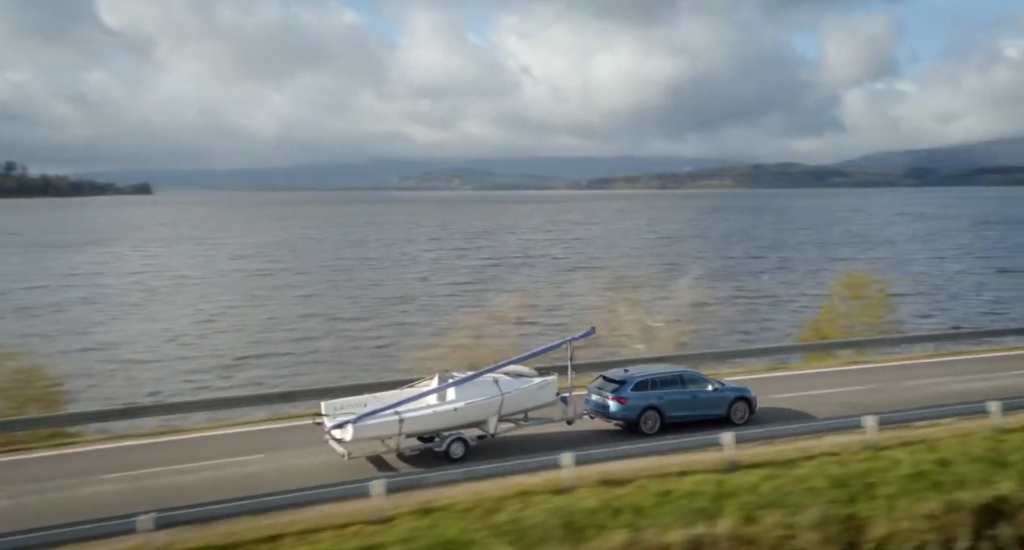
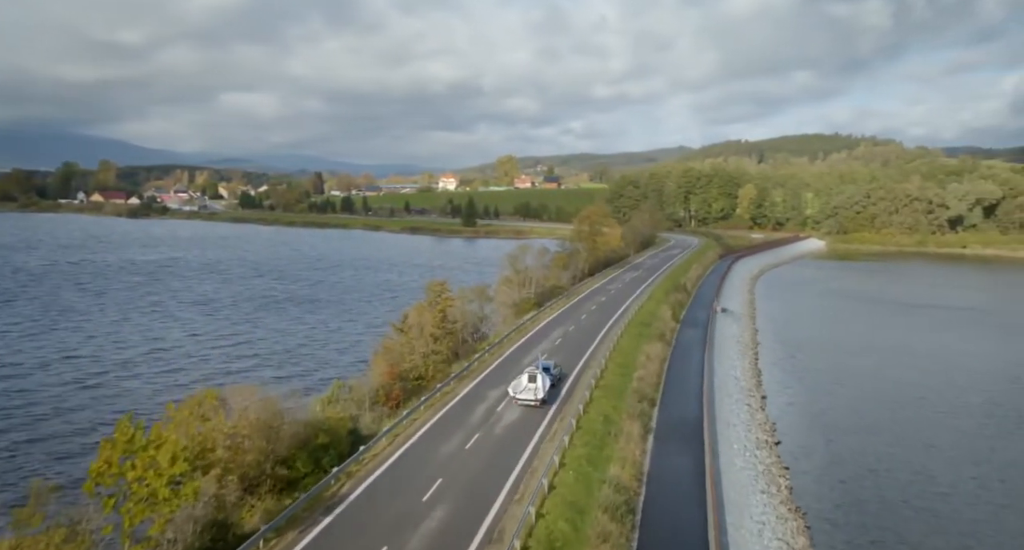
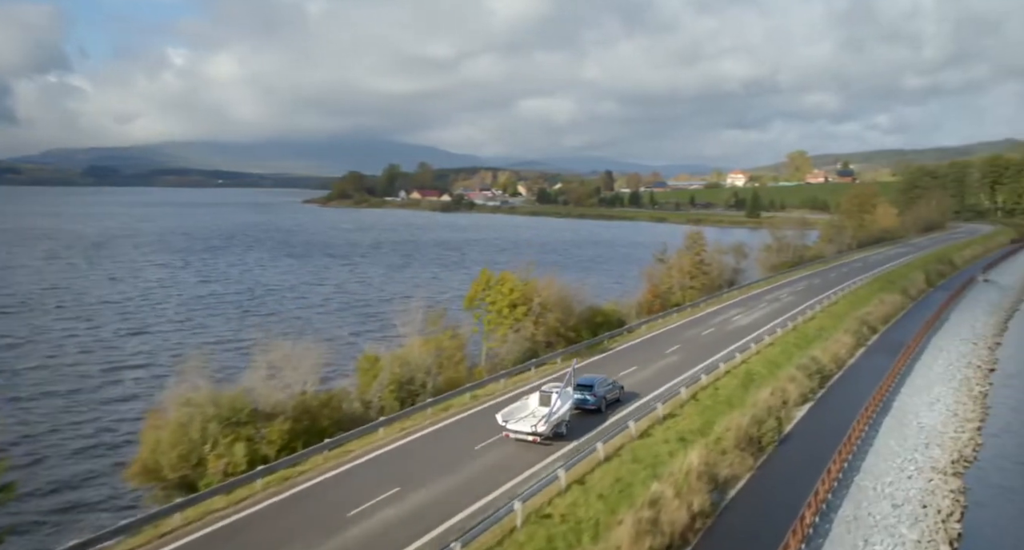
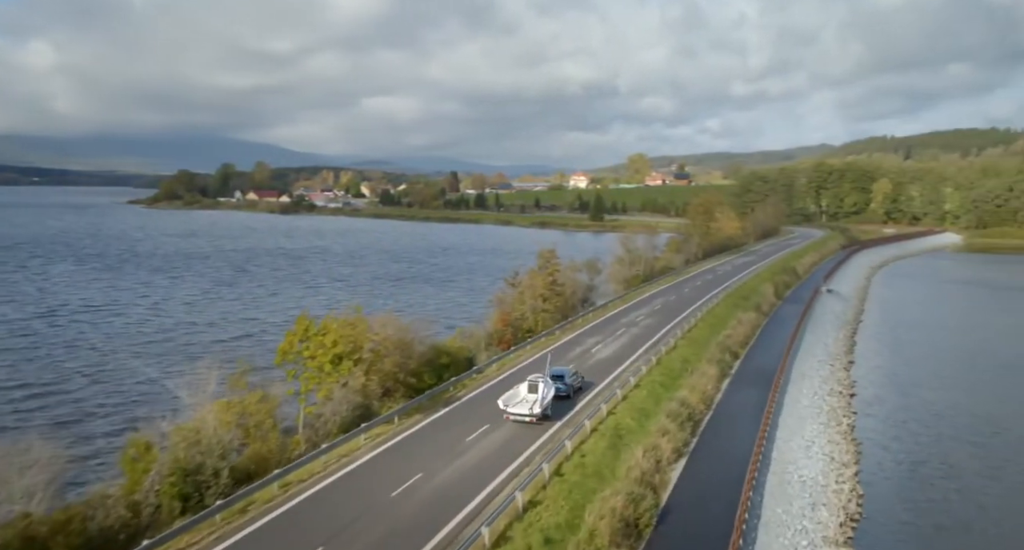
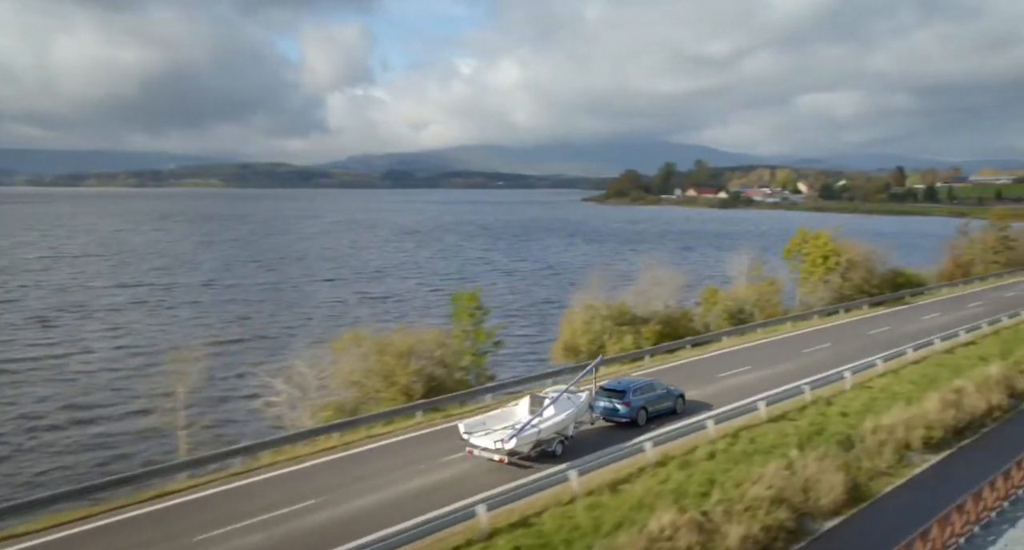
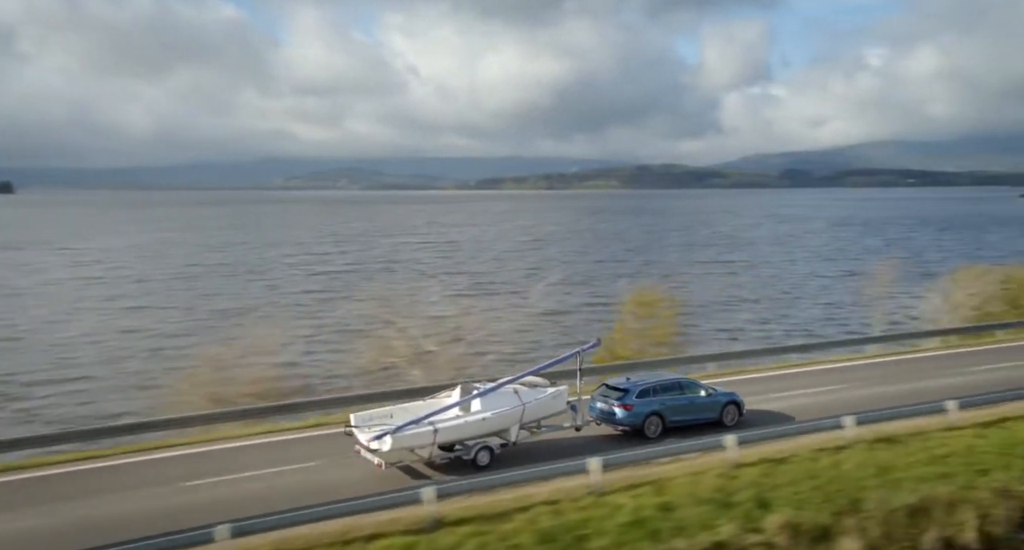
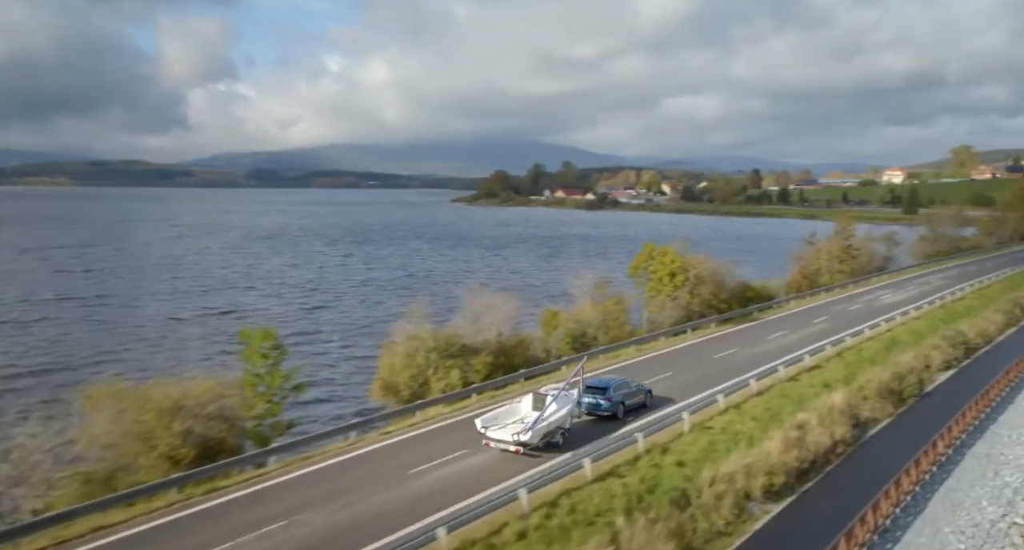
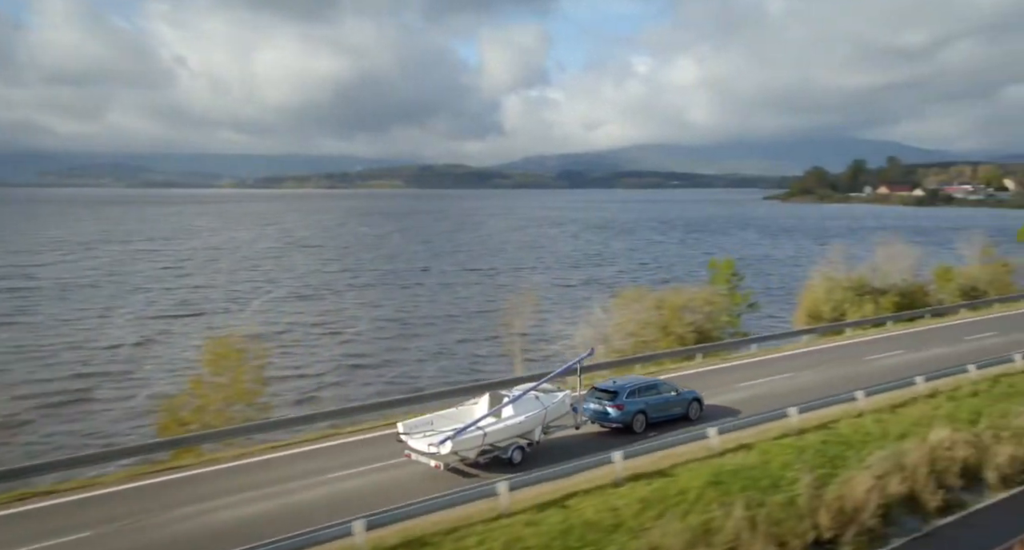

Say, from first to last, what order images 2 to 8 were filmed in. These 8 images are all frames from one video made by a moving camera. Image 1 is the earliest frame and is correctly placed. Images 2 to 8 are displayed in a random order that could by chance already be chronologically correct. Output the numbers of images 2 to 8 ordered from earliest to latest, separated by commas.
6, 8, 5, 7, 3, 4, 2
